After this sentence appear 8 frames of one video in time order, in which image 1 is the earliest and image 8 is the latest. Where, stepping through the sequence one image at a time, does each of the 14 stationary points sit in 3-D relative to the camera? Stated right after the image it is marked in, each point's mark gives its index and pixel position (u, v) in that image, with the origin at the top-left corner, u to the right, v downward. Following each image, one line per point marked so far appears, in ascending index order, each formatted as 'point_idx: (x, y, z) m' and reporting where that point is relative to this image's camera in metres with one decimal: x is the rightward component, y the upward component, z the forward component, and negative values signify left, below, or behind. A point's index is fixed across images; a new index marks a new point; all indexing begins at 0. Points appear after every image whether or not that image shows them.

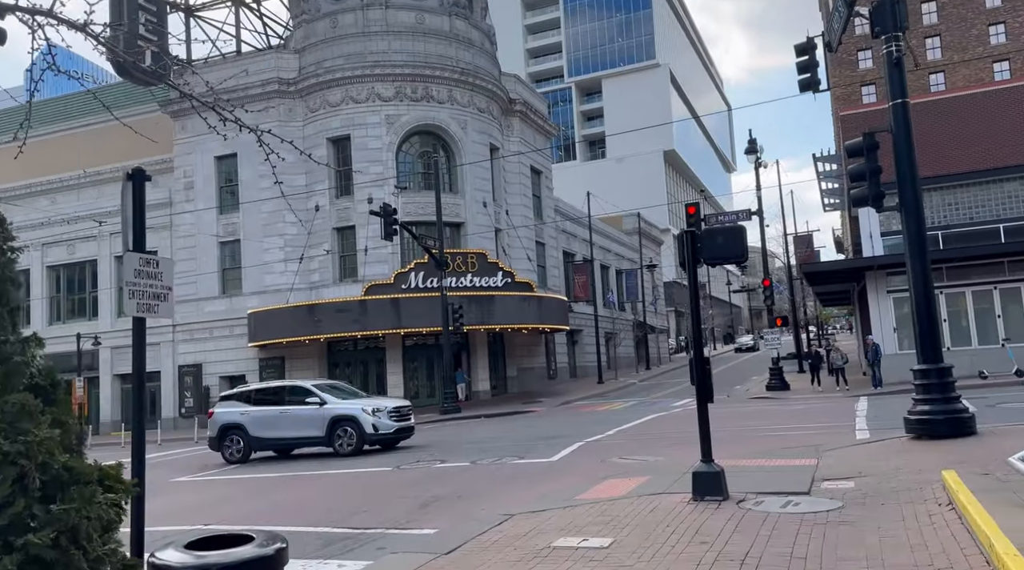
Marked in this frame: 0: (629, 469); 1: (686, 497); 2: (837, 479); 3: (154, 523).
0: (+1.7, -2.7, +11.8) m
1: (+1.8, -2.3, +8.5) m
2: (+3.7, -2.2, +9.2) m
3: (-5.0, -3.3, +11.1) m
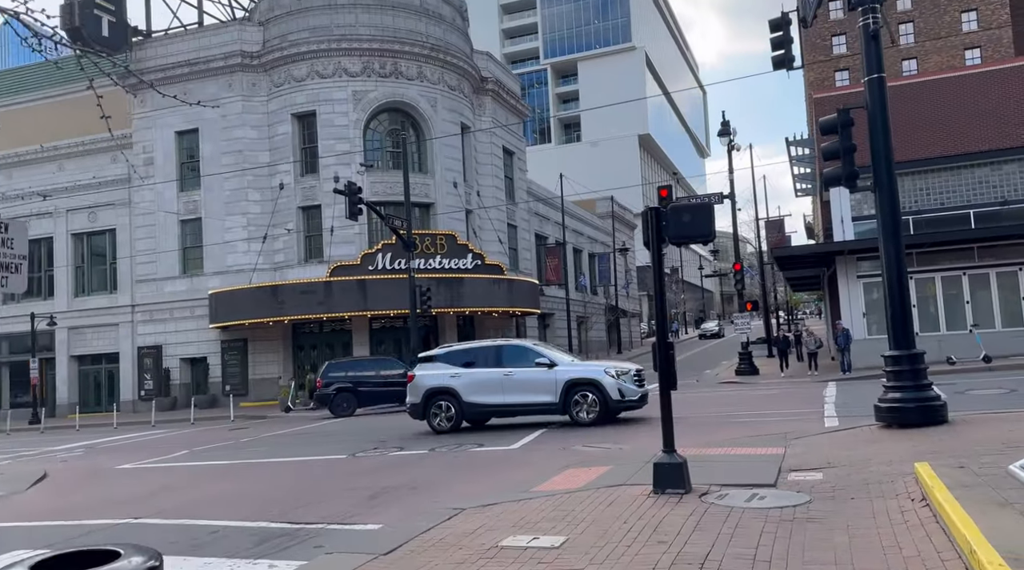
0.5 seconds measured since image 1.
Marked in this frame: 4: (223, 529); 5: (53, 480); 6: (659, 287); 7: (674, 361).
0: (+1.1, -2.4, +11.3) m
1: (+1.3, -2.1, +8.0) m
2: (+3.2, -2.0, +8.7) m
3: (-5.6, -3.0, +10.4) m
4: (-3.1, -2.6, +8.6) m
5: (-8.3, -3.5, +14.5) m
6: (+1.5, 0.0, +8.2) m
7: (+1.7, -0.8, +8.2) m
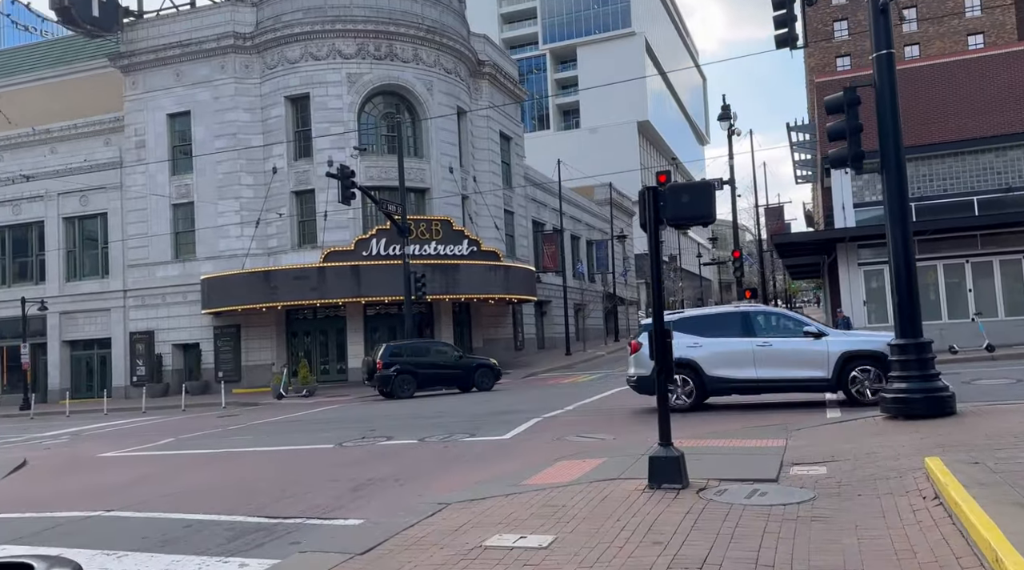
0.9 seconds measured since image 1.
0: (+1.0, -2.2, +10.9) m
1: (+1.2, -1.9, +7.6) m
2: (+3.1, -1.9, +8.3) m
3: (-5.7, -2.8, +10.0) m
4: (-3.2, -2.4, +8.2) m
5: (-8.5, -3.2, +14.2) m
6: (+1.4, +0.1, +7.8) m
7: (+1.5, -0.6, +7.8) m
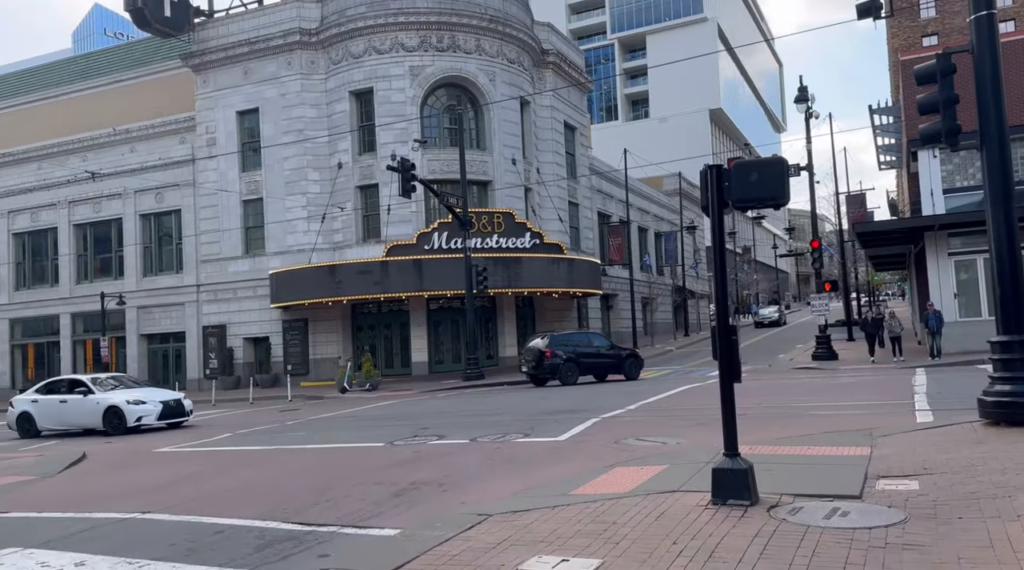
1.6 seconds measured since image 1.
0: (+1.7, -2.1, +10.1) m
1: (+1.6, -1.8, +6.8) m
2: (+3.5, -1.8, +7.4) m
3: (-5.1, -2.7, +9.8) m
4: (-2.7, -2.4, +7.8) m
5: (-7.4, -3.1, +14.2) m
6: (+1.8, +0.2, +6.9) m
7: (+2.0, -0.5, +7.0) m
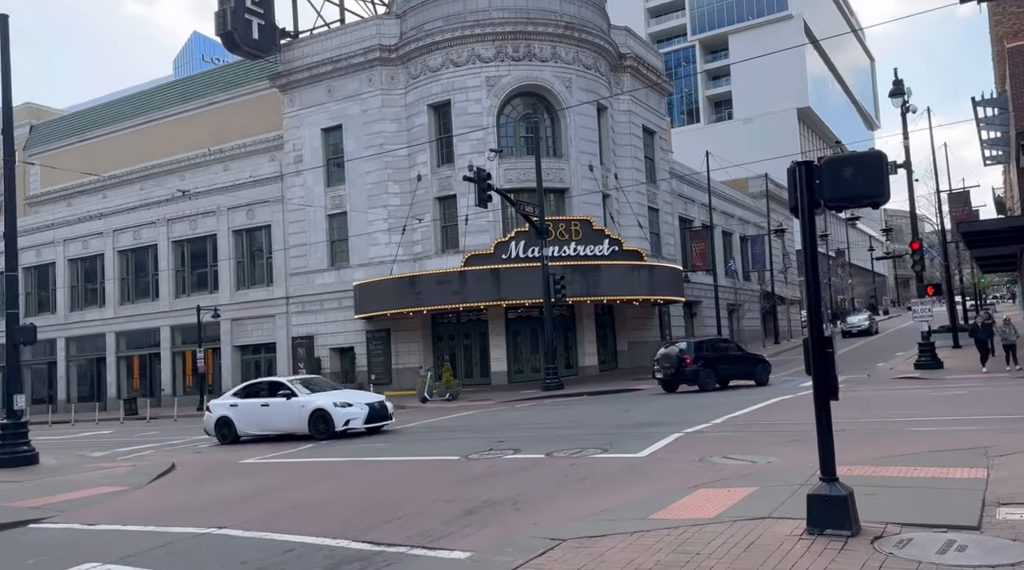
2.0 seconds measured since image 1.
0: (+2.6, -2.2, +9.5) m
1: (+2.2, -1.9, +6.2) m
2: (+4.2, -1.8, +6.6) m
3: (-4.1, -2.9, +9.9) m
4: (-2.0, -2.5, +7.6) m
5: (-6.0, -3.4, +14.5) m
6: (+2.4, +0.2, +6.4) m
7: (+2.5, -0.6, +6.3) m
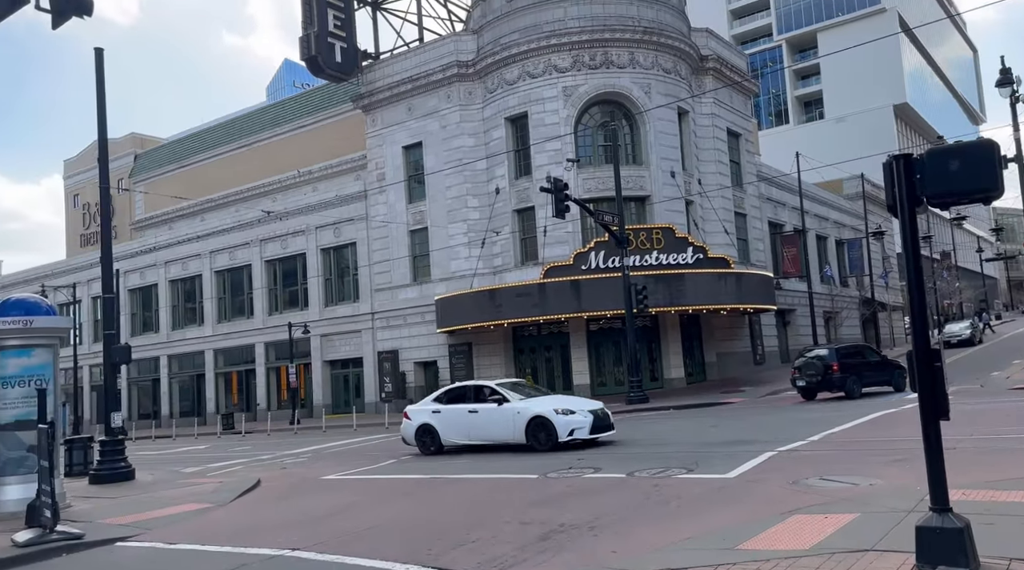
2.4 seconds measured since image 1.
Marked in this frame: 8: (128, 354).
0: (+3.5, -2.3, +8.8) m
1: (+2.7, -1.9, +5.6) m
2: (+4.7, -1.8, +5.7) m
3: (-3.2, -3.1, +9.9) m
4: (-1.3, -2.7, +7.4) m
5: (-4.6, -3.7, +14.6) m
6: (+2.8, +0.1, +5.7) m
7: (+3.0, -0.6, +5.7) m
8: (-8.2, -1.5, +17.1) m
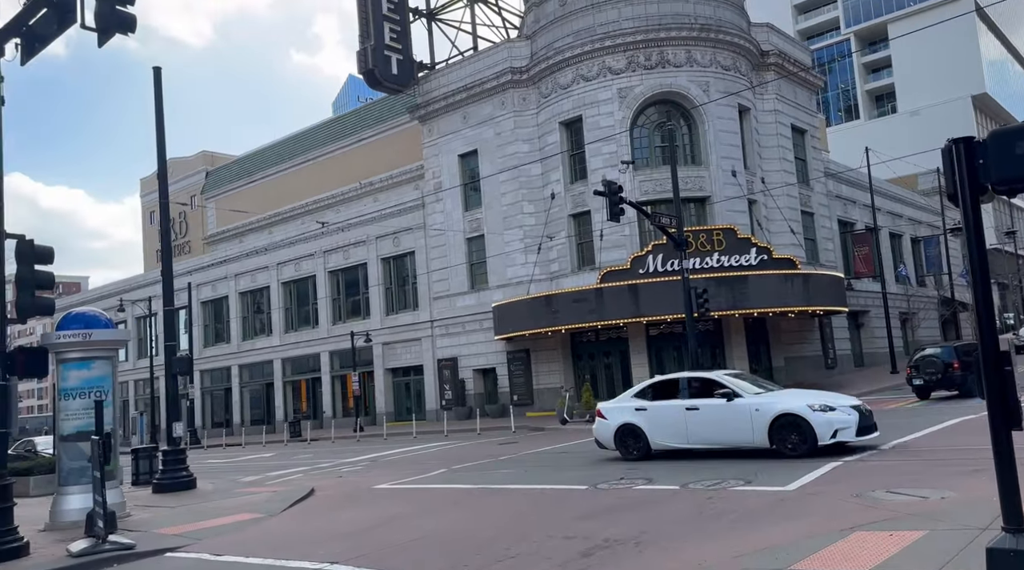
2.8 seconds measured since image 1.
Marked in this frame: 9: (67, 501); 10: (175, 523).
0: (+3.9, -2.3, +8.2) m
1: (+2.9, -1.9, +5.1) m
2: (+4.9, -1.8, +5.1) m
3: (-2.6, -3.2, +9.8) m
4: (-1.0, -2.7, +7.2) m
5: (-3.6, -3.9, +14.7) m
6: (+3.0, +0.1, +5.2) m
7: (+3.2, -0.6, +5.2) m
8: (-7.0, -1.7, +17.4) m
9: (-7.1, -3.5, +12.9) m
10: (-5.3, -3.7, +12.6) m
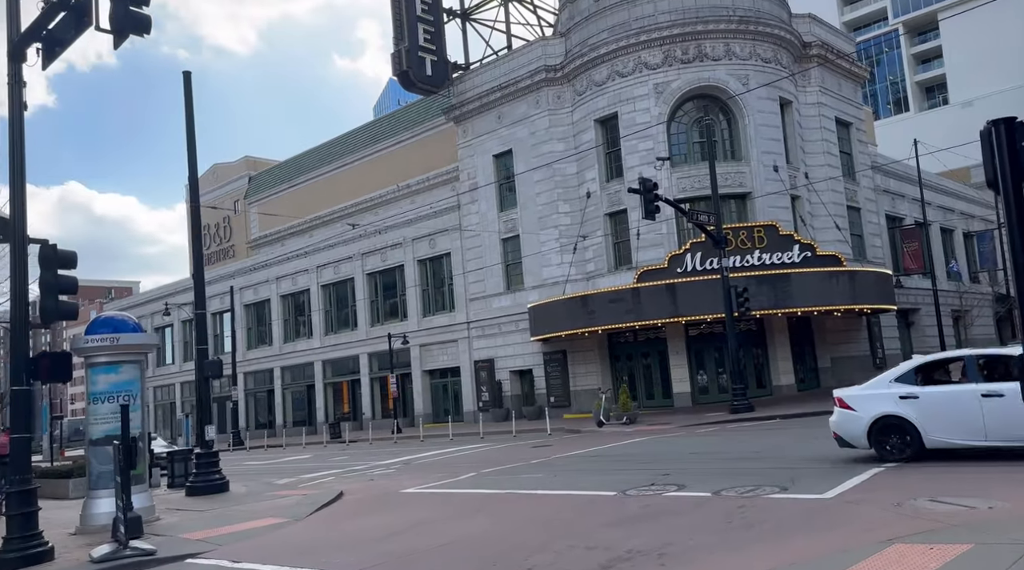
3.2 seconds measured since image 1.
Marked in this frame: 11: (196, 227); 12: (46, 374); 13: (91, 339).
0: (+4.1, -2.3, +7.7) m
1: (+2.9, -1.9, +4.6) m
2: (+4.9, -1.7, +4.5) m
3: (-2.3, -3.3, +9.6) m
4: (-0.9, -2.8, +7.0) m
5: (-3.1, -4.0, +14.5) m
6: (+3.0, +0.2, +4.7) m
7: (+3.2, -0.6, +4.7) m
8: (-6.4, -1.8, +17.4) m
9: (-6.7, -3.5, +12.9) m
10: (-4.9, -3.8, +12.6) m
11: (-7.0, +1.3, +17.8) m
12: (-6.3, -1.2, +10.8) m
13: (-6.9, -0.9, +13.2) m
